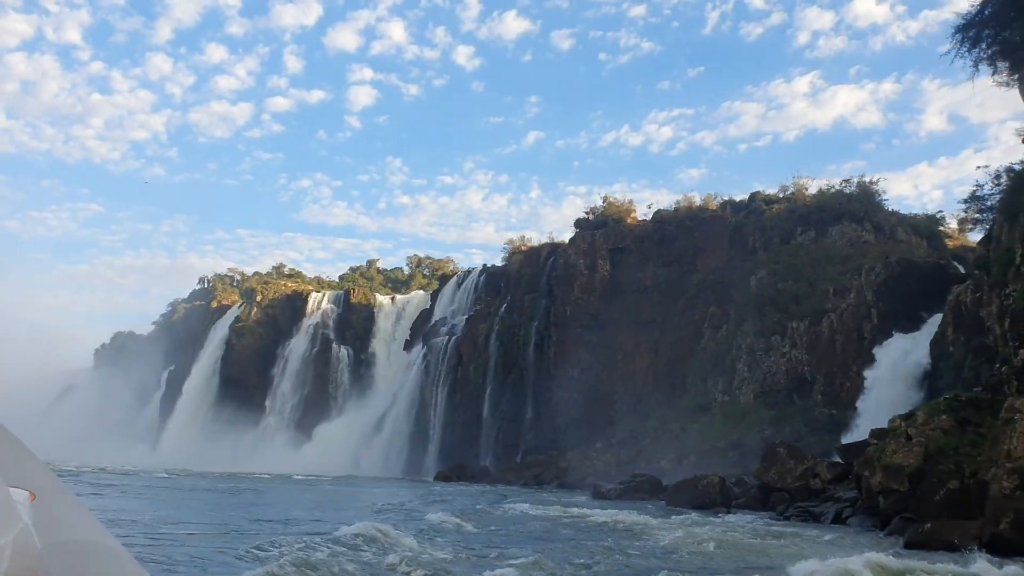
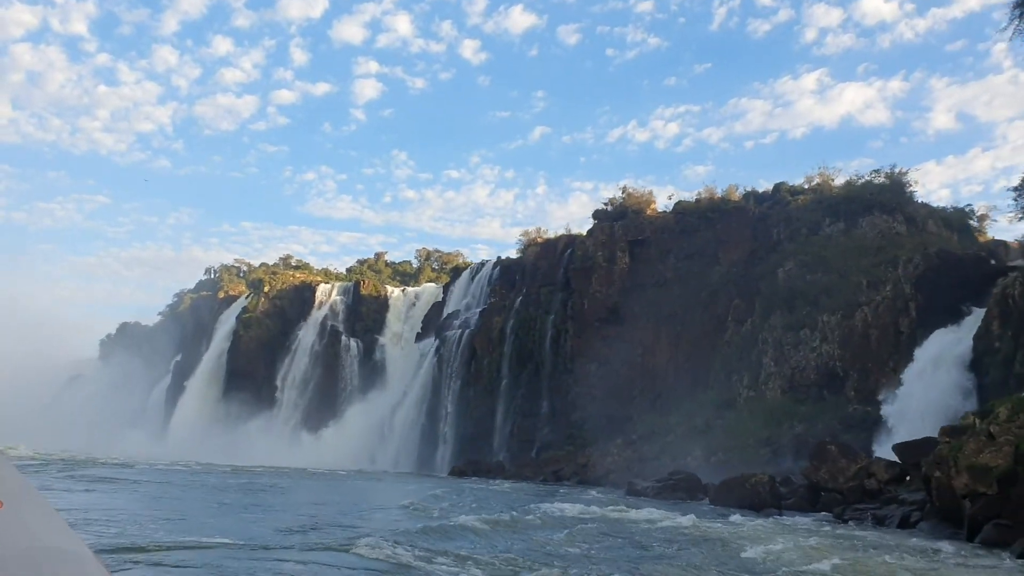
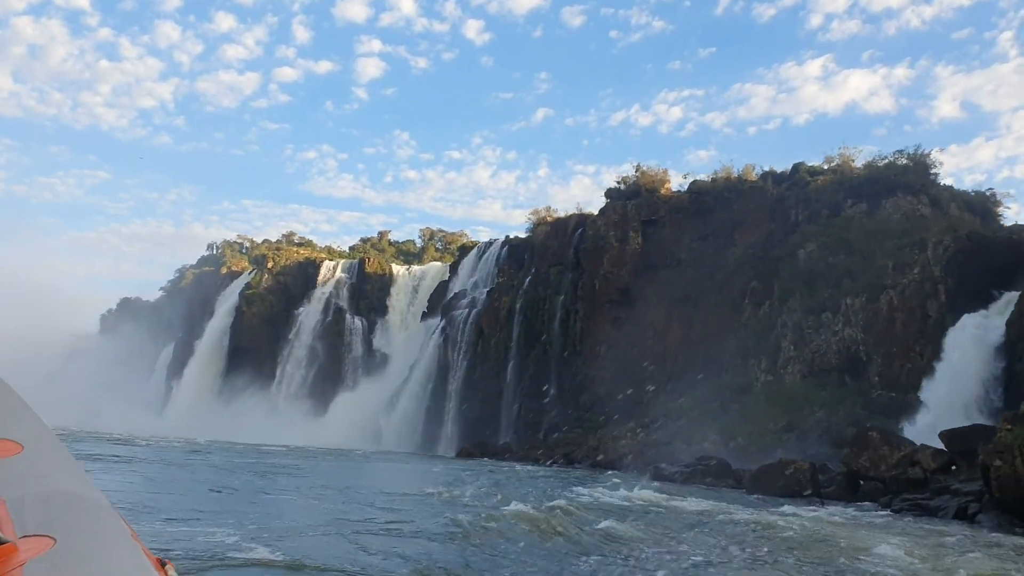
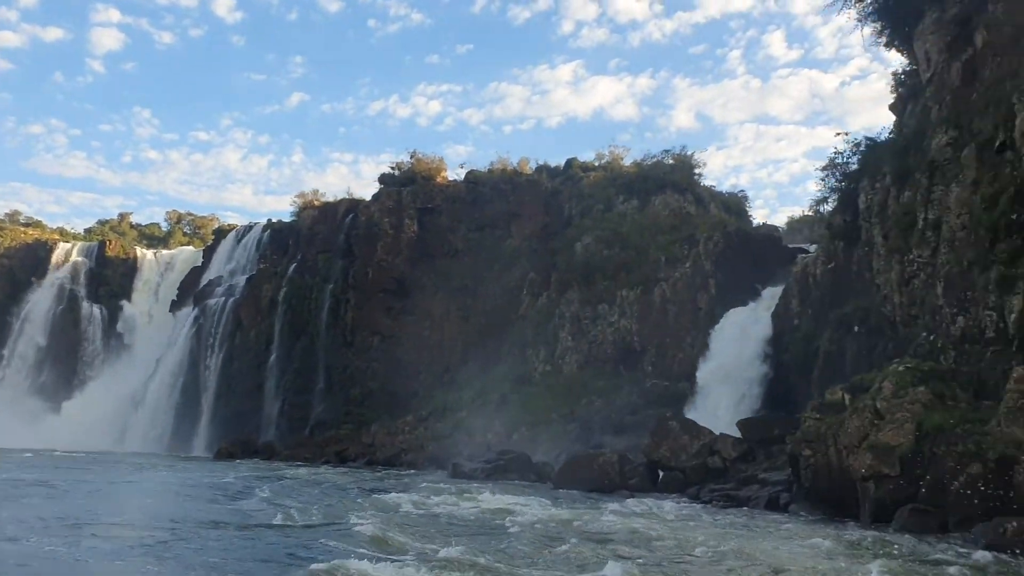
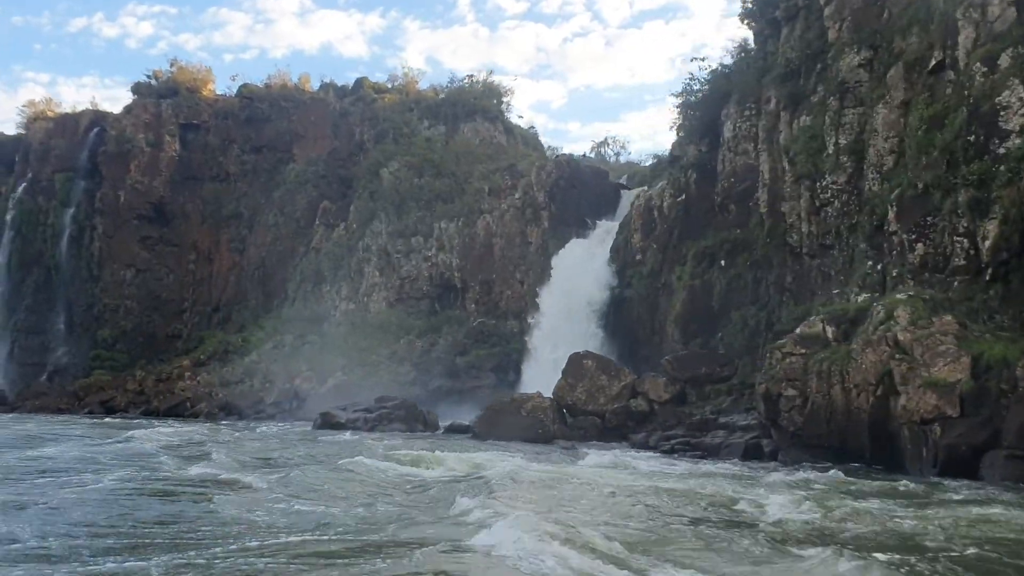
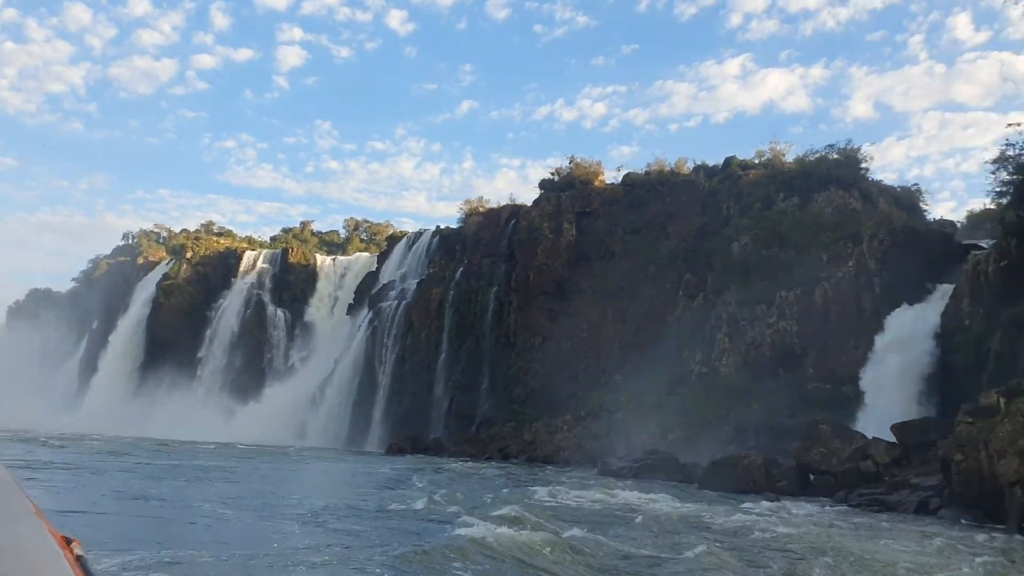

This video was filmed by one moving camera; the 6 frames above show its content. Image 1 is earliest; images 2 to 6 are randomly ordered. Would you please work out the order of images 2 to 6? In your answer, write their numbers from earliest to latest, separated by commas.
2, 3, 6, 4, 5
